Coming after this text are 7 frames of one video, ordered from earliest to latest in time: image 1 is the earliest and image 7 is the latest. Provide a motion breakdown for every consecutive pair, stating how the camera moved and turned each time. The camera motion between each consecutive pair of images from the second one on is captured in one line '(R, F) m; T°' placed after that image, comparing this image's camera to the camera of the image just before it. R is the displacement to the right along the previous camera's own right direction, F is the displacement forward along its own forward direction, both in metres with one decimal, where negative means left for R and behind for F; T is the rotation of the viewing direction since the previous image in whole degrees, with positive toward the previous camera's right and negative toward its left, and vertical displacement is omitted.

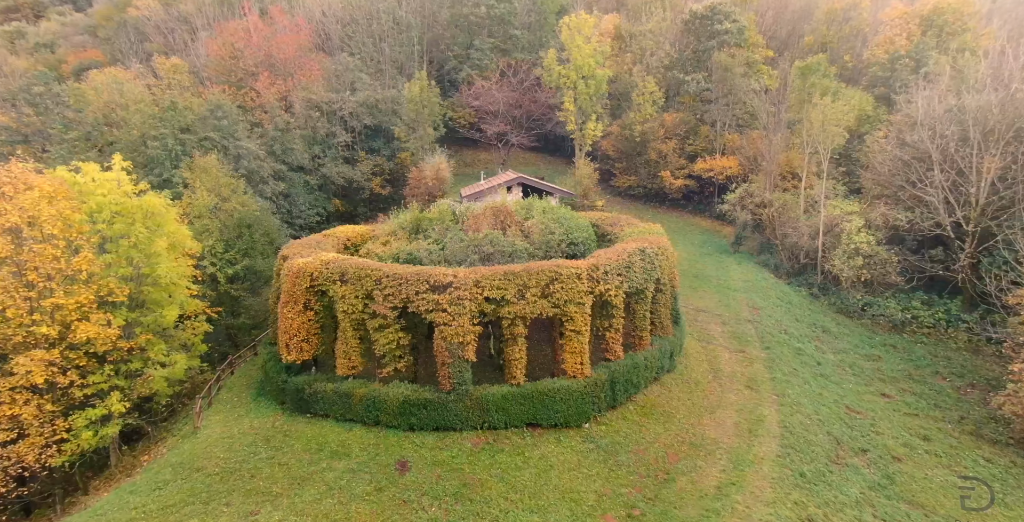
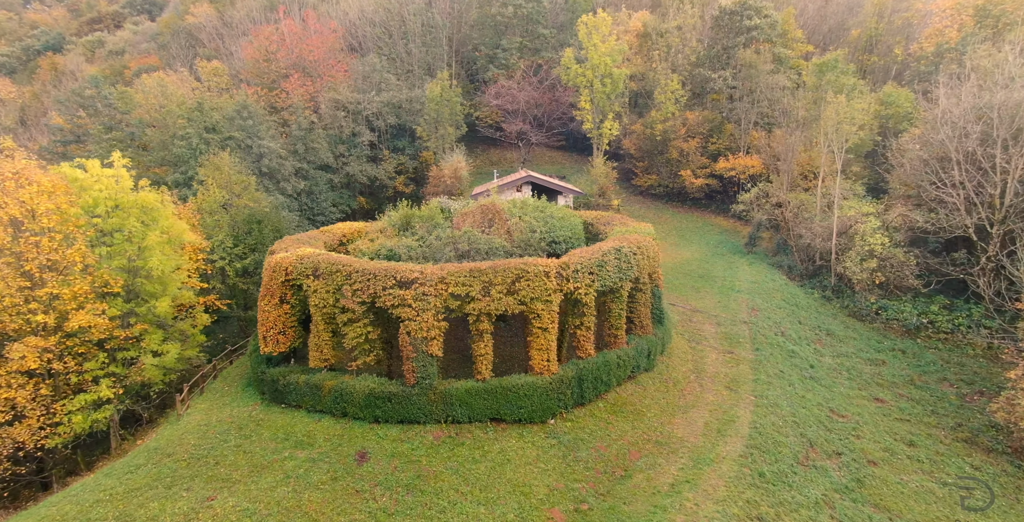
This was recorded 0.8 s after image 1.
(+2.1, -0.1) m; -3°
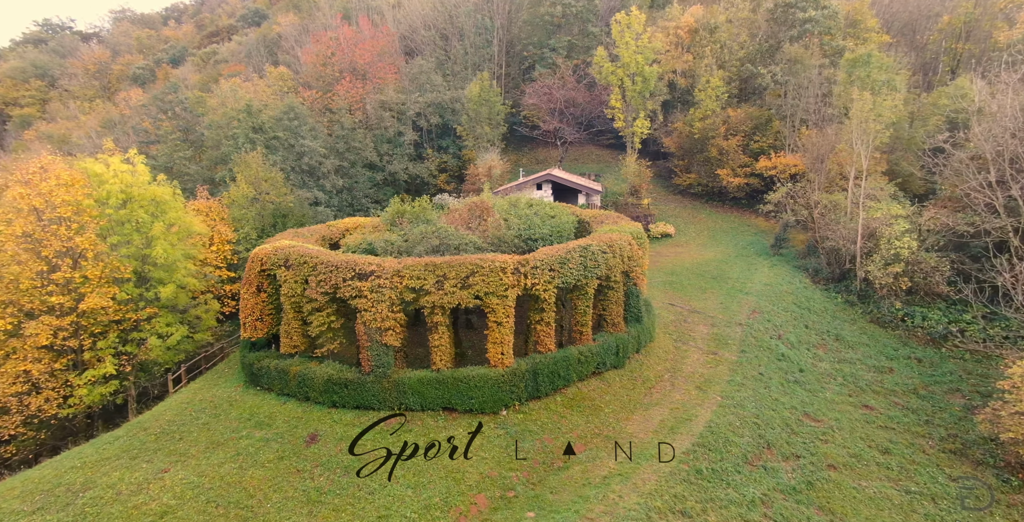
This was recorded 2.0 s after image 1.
(+3.2, -0.3) m; -5°
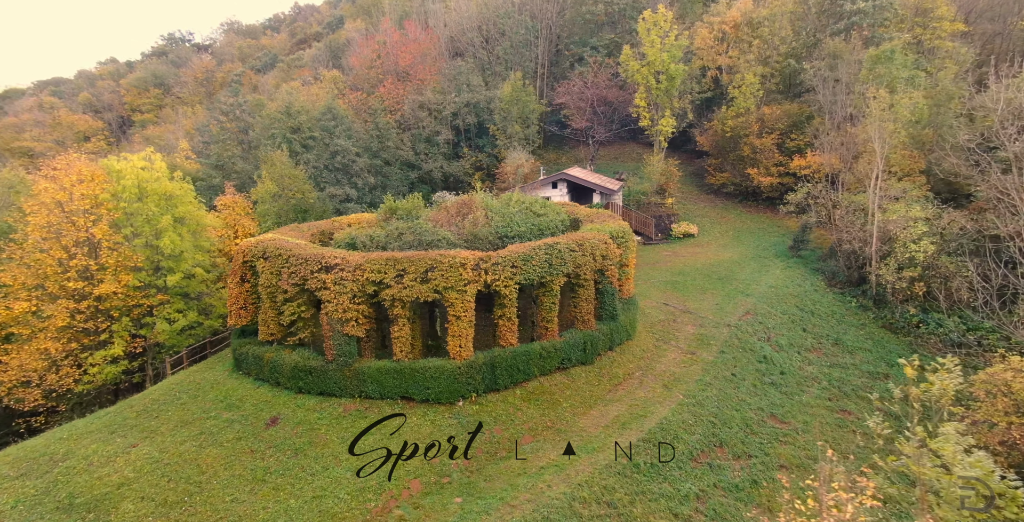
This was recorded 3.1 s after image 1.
(+3.0, -0.4) m; -5°
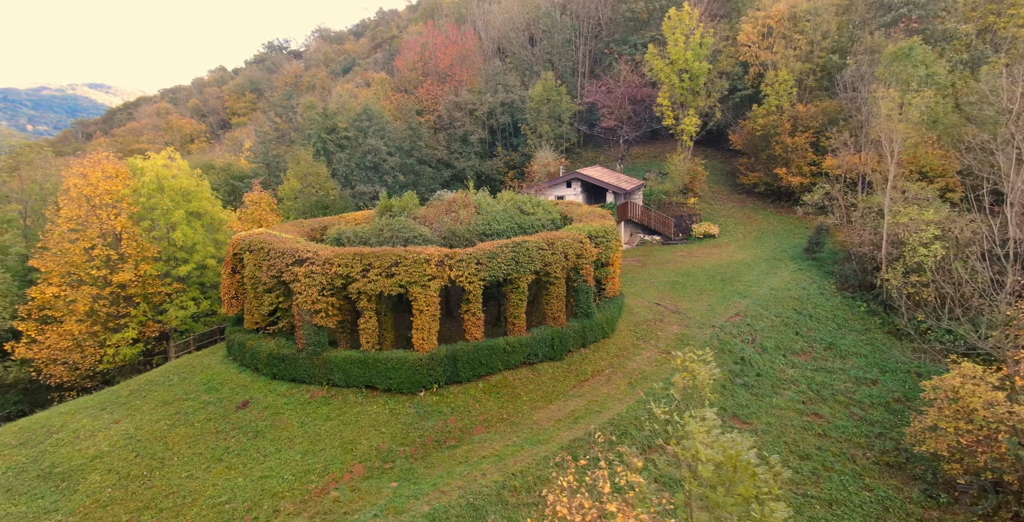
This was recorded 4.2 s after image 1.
(+2.9, -0.6) m; -4°
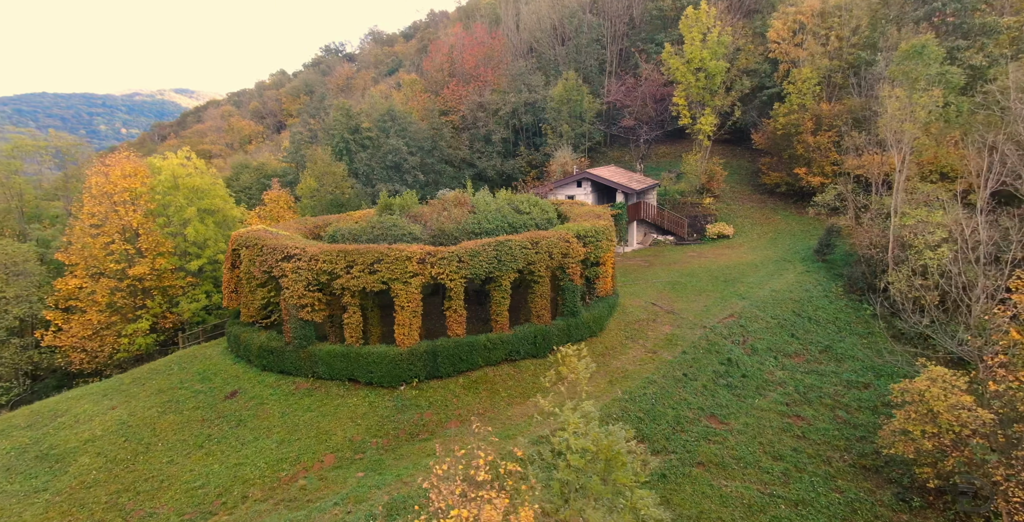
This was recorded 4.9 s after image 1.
(+1.8, -0.4) m; -3°
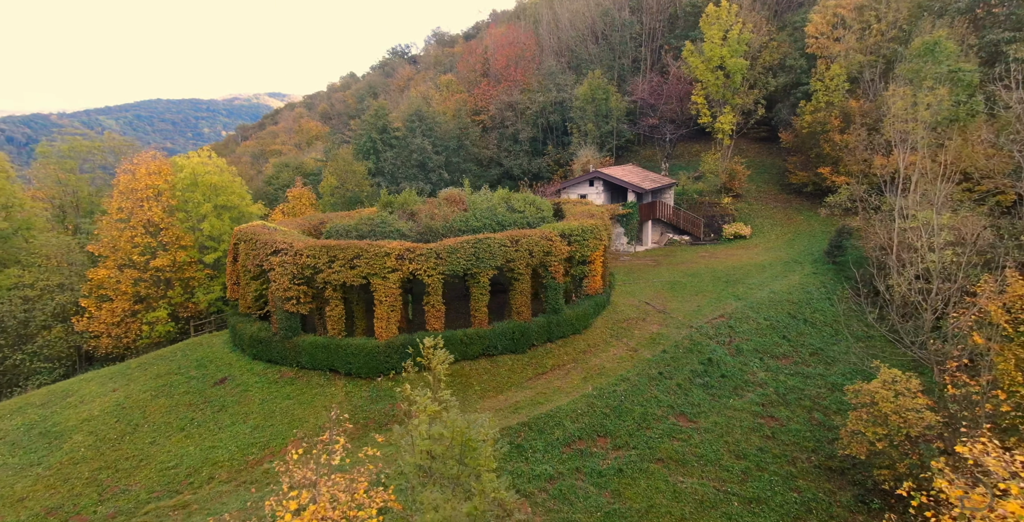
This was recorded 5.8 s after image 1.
(+2.4, -0.6) m; -4°
